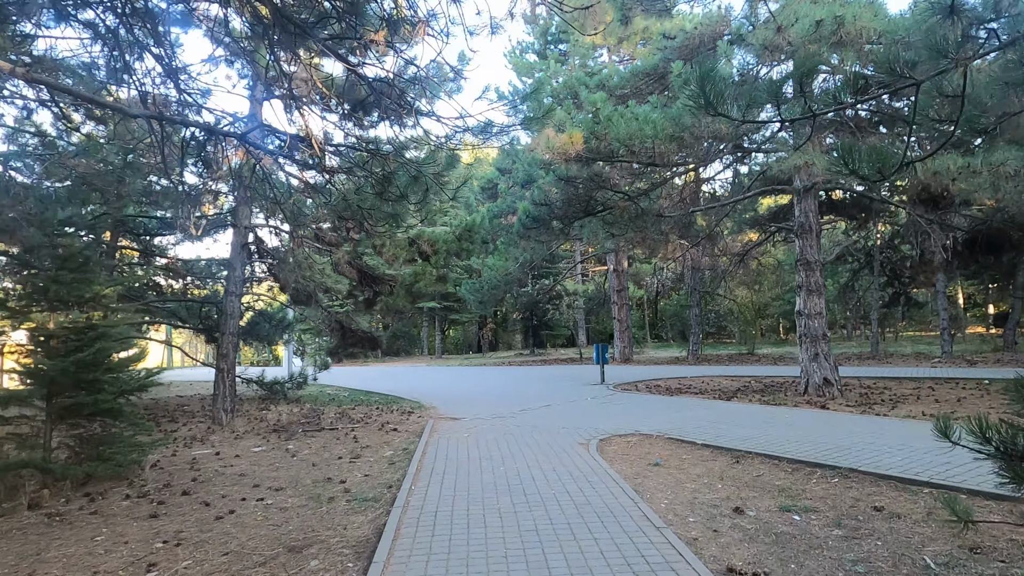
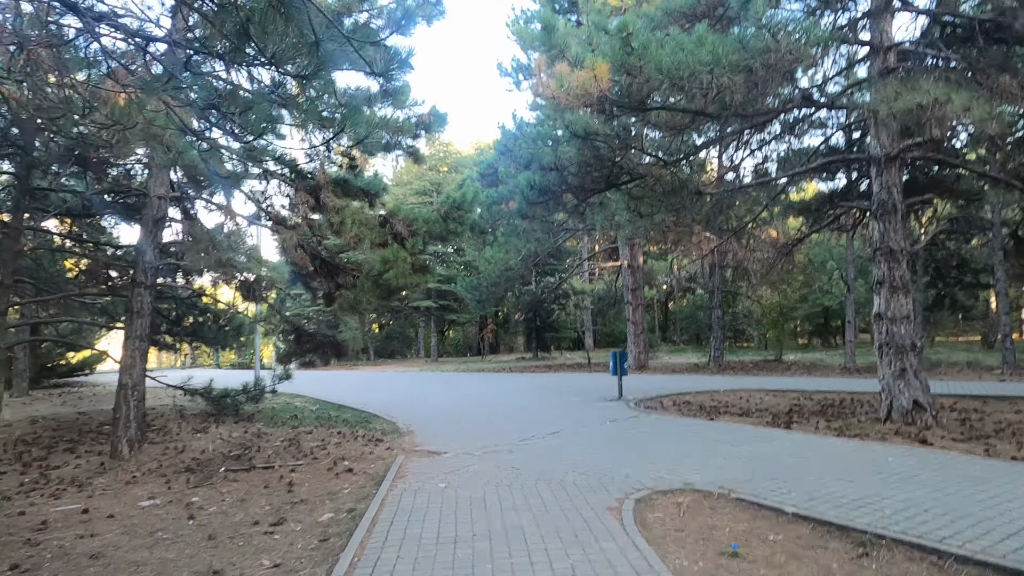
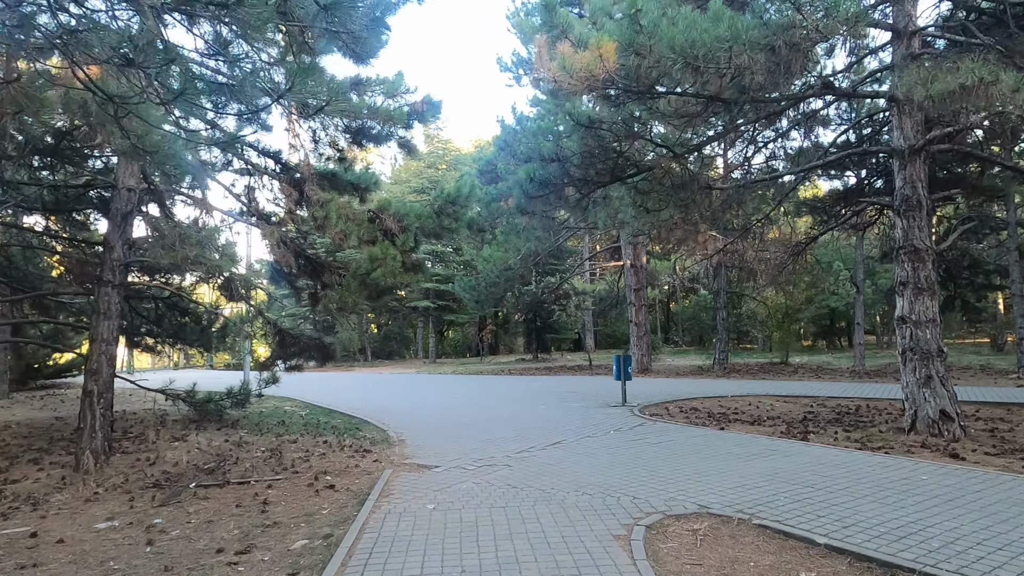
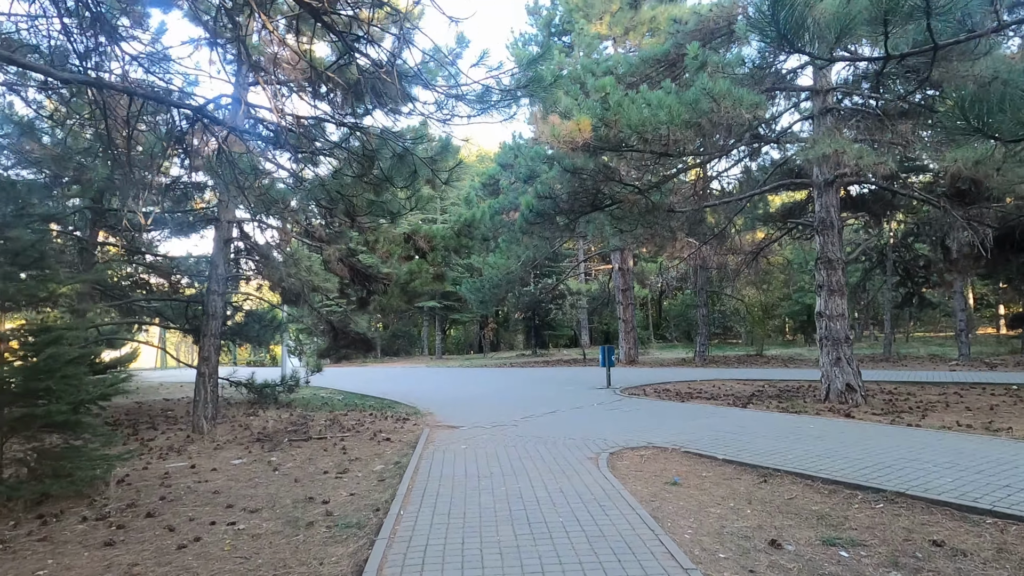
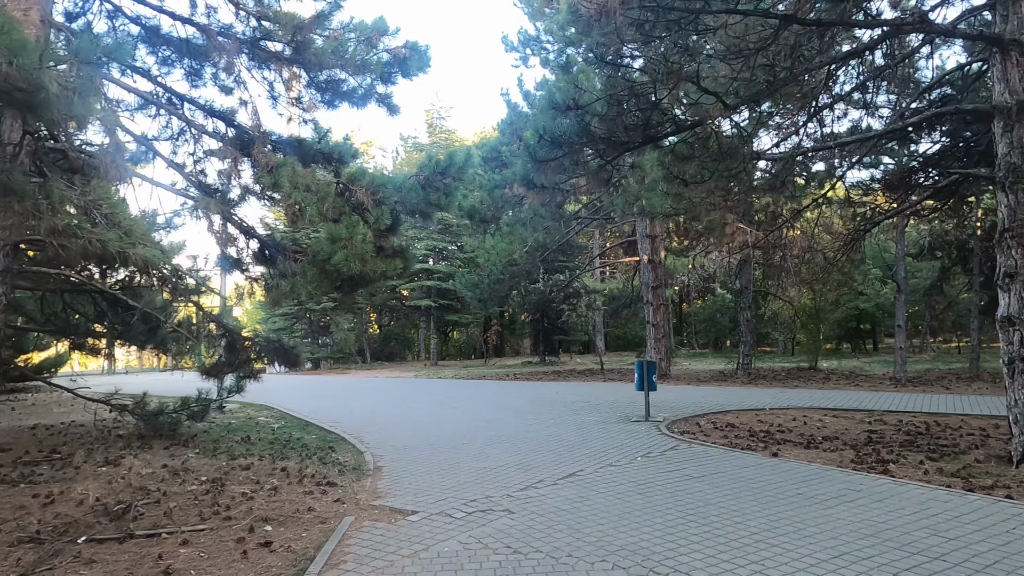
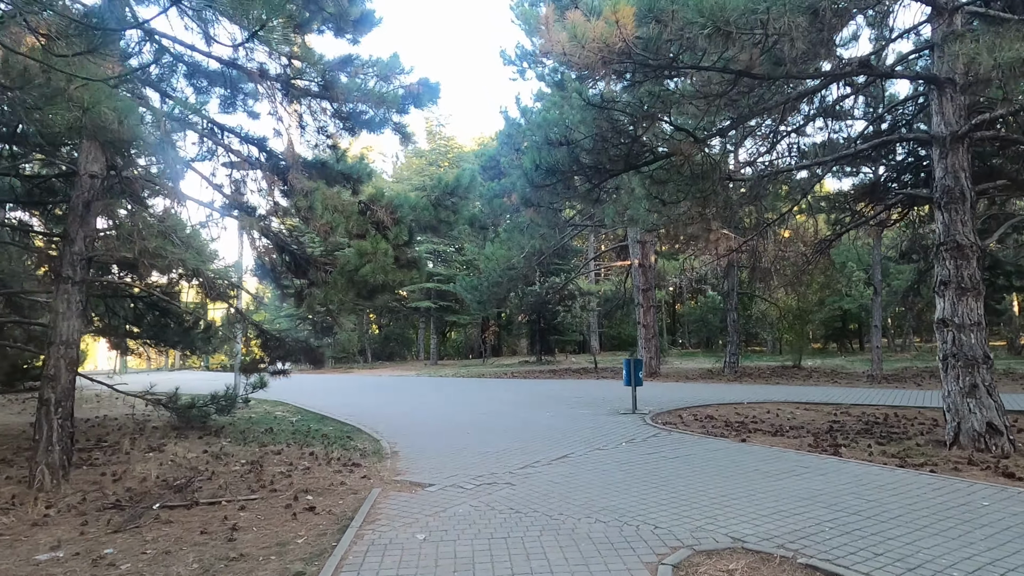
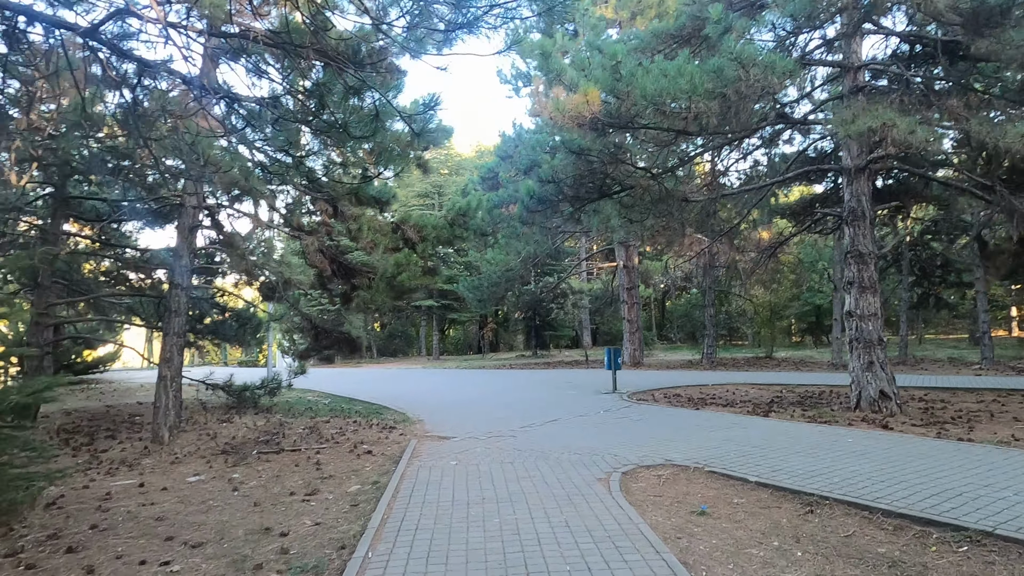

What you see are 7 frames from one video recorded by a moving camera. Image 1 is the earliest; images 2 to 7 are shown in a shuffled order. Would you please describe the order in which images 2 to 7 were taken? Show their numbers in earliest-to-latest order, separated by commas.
4, 7, 2, 3, 6, 5
